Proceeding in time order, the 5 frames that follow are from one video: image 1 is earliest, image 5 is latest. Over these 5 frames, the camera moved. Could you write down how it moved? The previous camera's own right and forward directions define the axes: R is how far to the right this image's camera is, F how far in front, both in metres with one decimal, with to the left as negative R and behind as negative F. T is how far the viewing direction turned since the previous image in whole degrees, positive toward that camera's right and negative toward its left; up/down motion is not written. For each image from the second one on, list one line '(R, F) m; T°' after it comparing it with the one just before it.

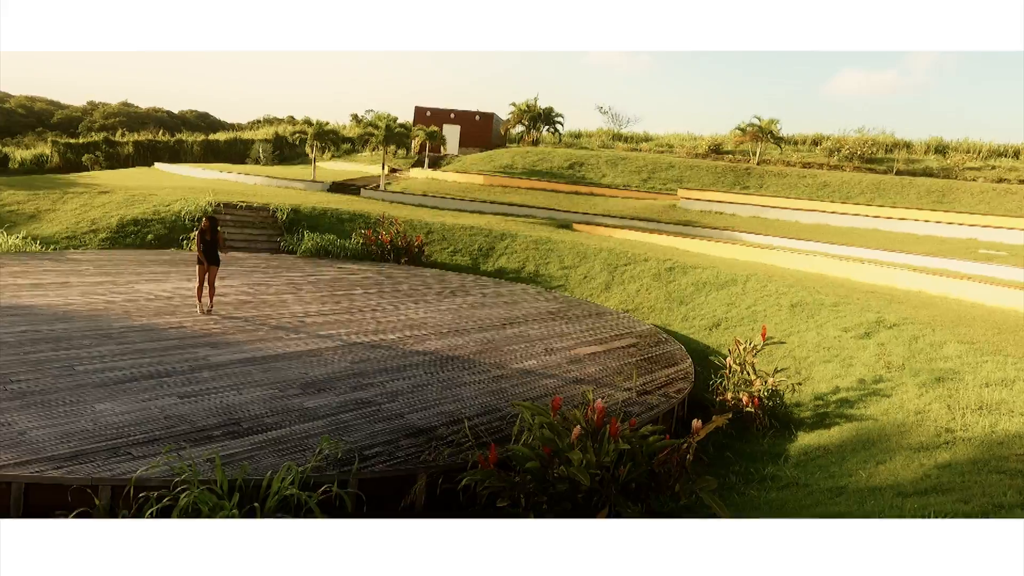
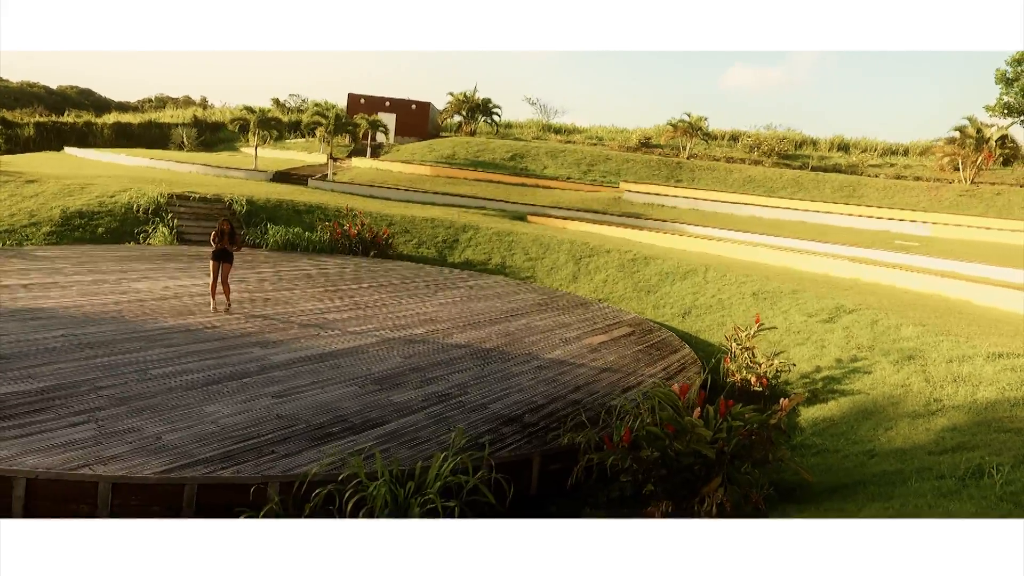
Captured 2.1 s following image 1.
(-1.1, -0.4) m; +8°
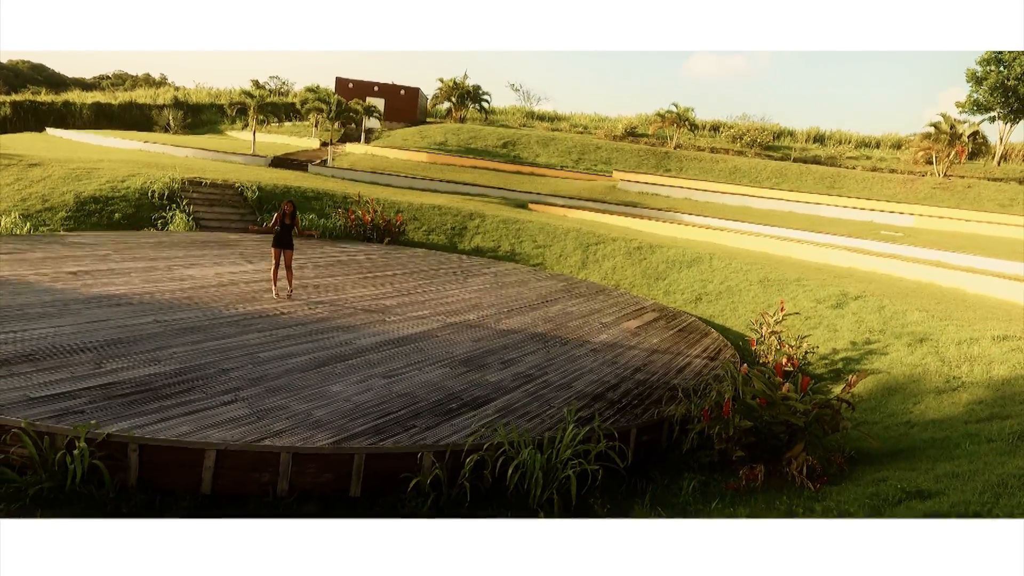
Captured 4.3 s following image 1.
(-0.9, -0.4) m; +3°
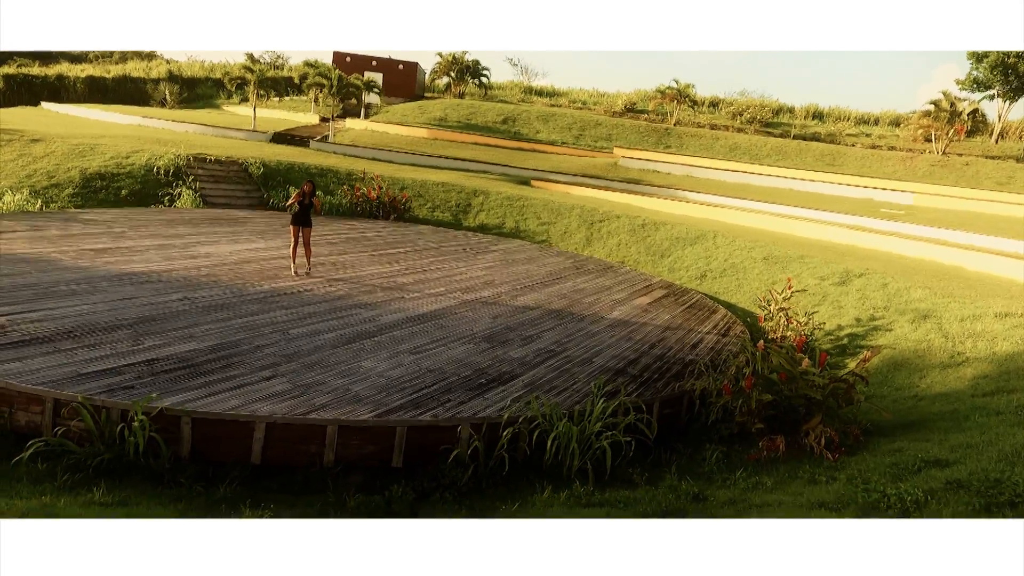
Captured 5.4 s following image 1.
(-0.2, -0.1) m; +1°
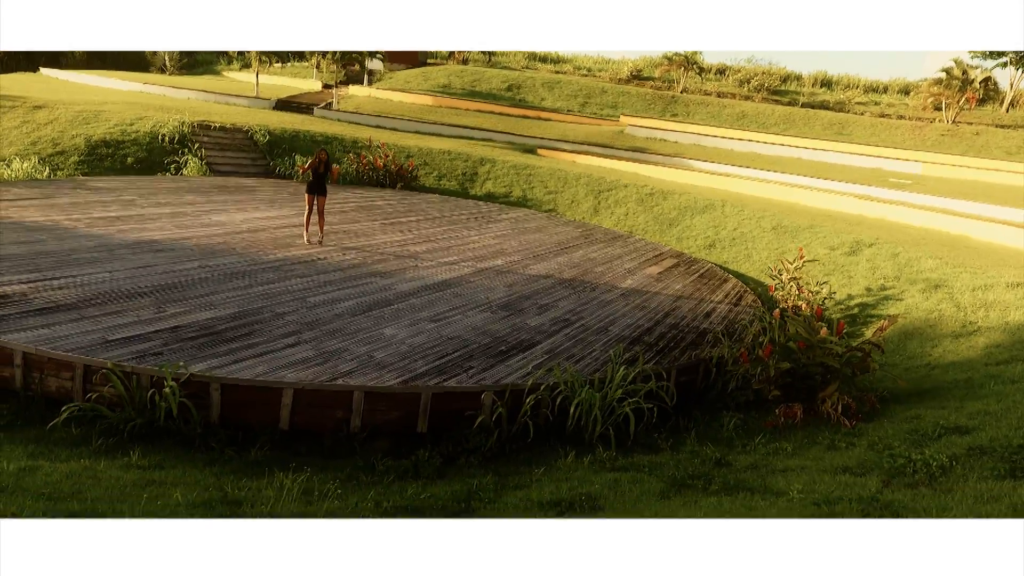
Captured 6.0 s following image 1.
(-0.1, 0.0) m; 0°
